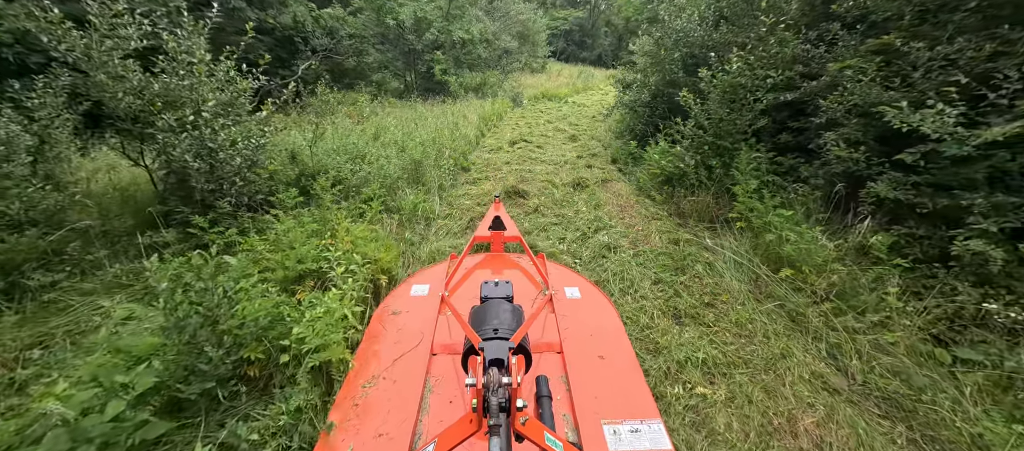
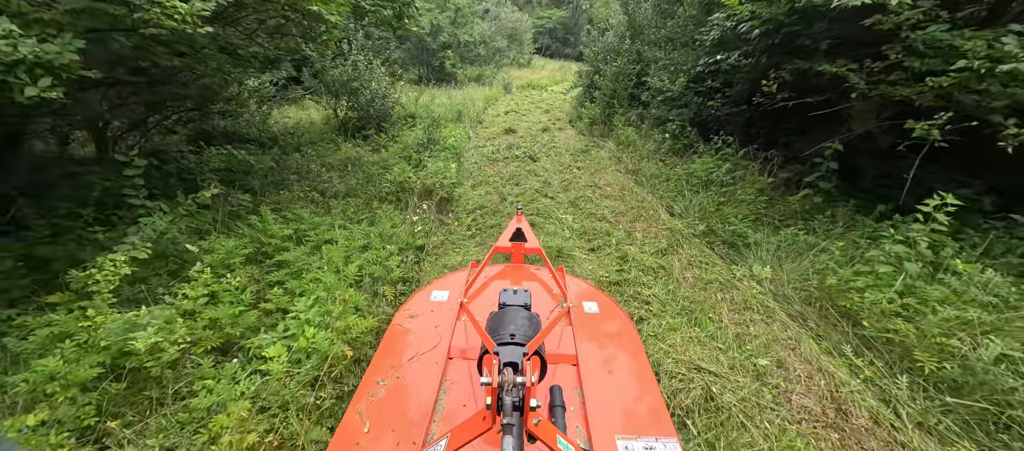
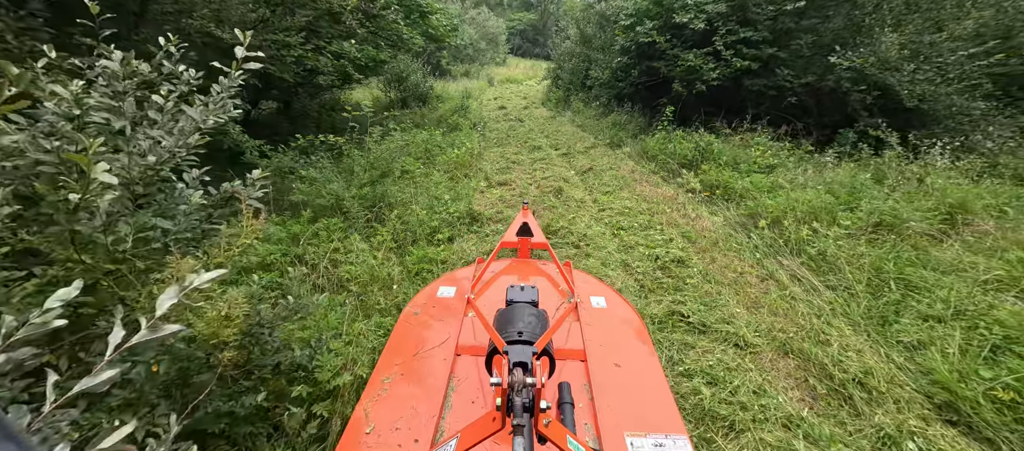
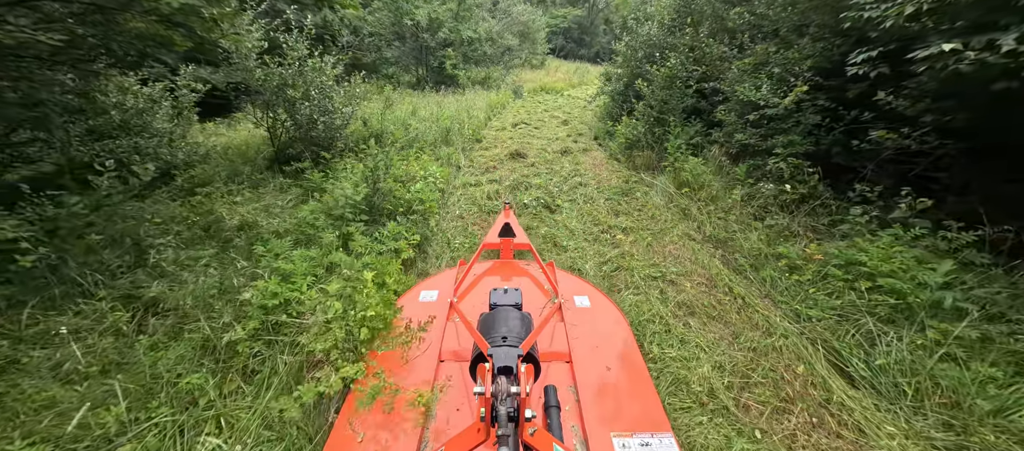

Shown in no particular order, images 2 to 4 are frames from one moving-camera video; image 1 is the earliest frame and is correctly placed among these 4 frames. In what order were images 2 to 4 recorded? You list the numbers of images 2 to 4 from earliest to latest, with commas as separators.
4, 2, 3
